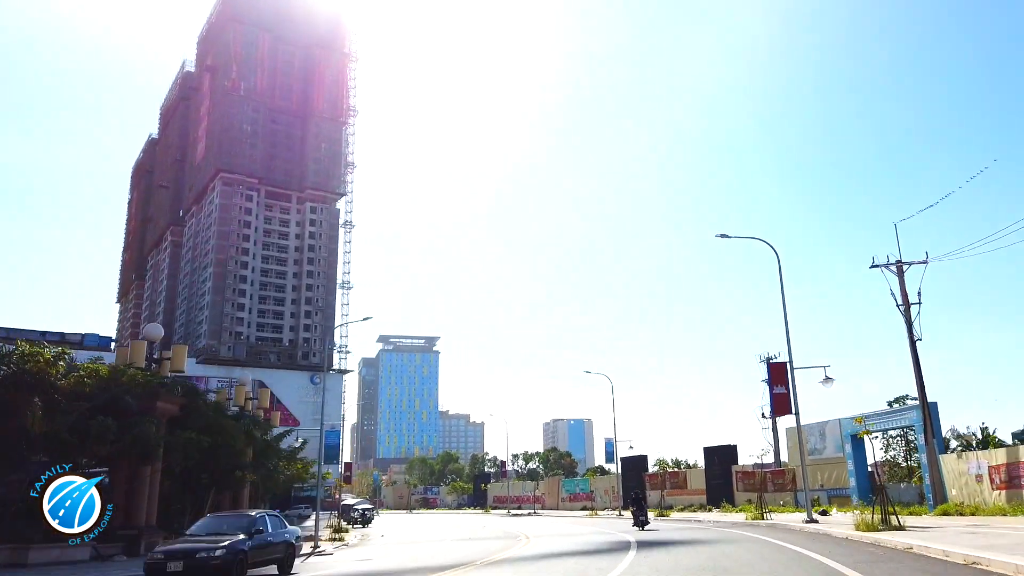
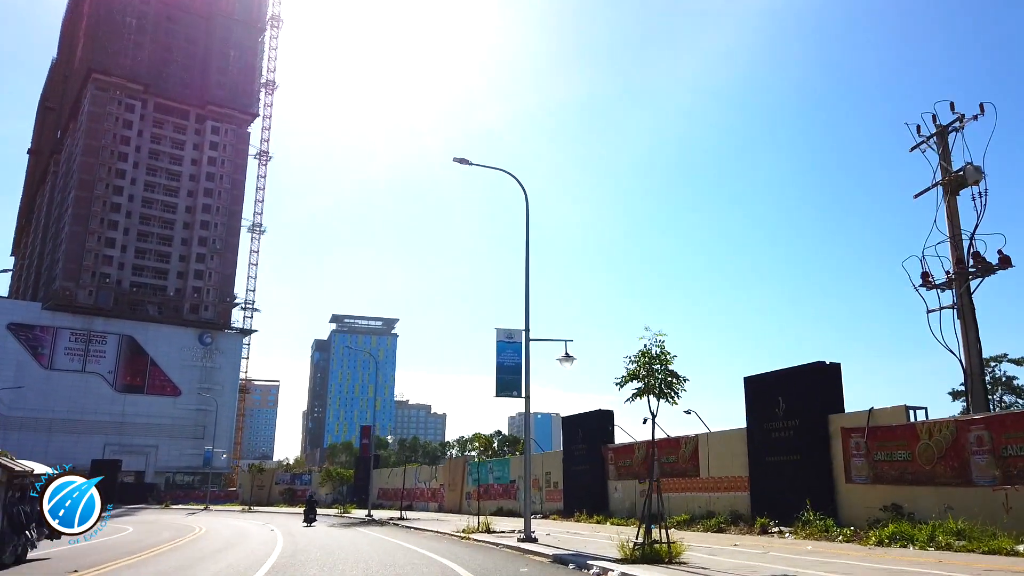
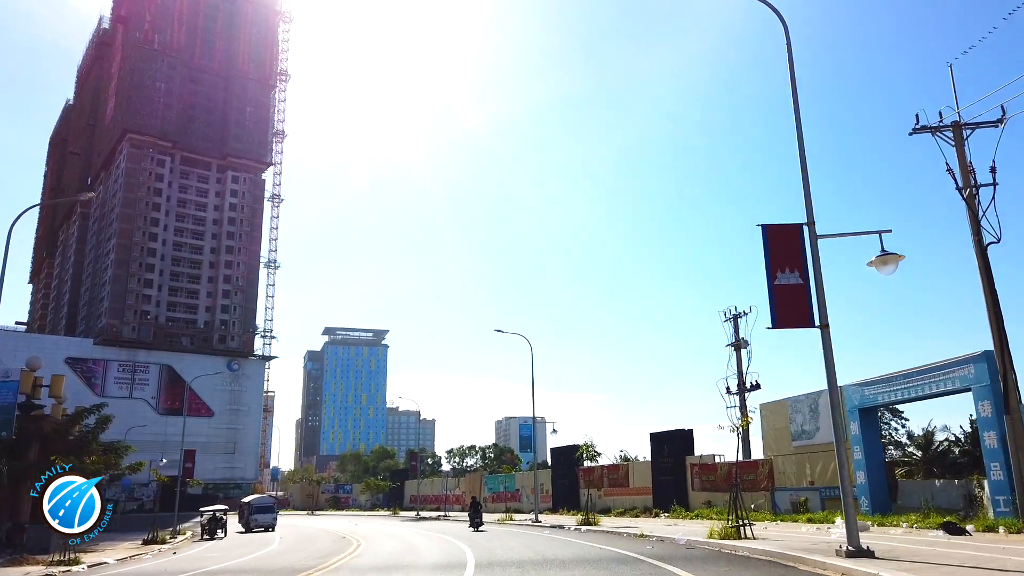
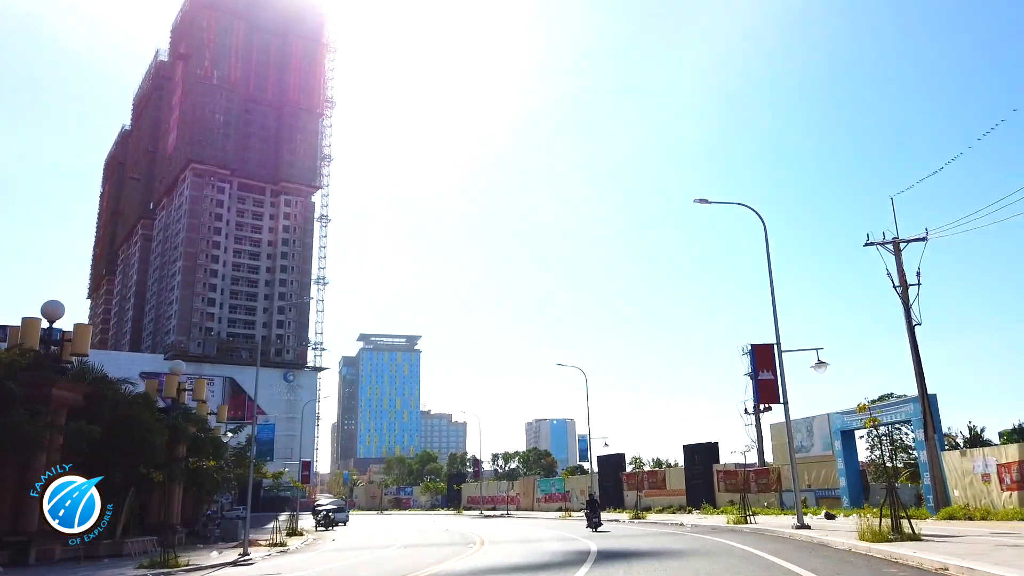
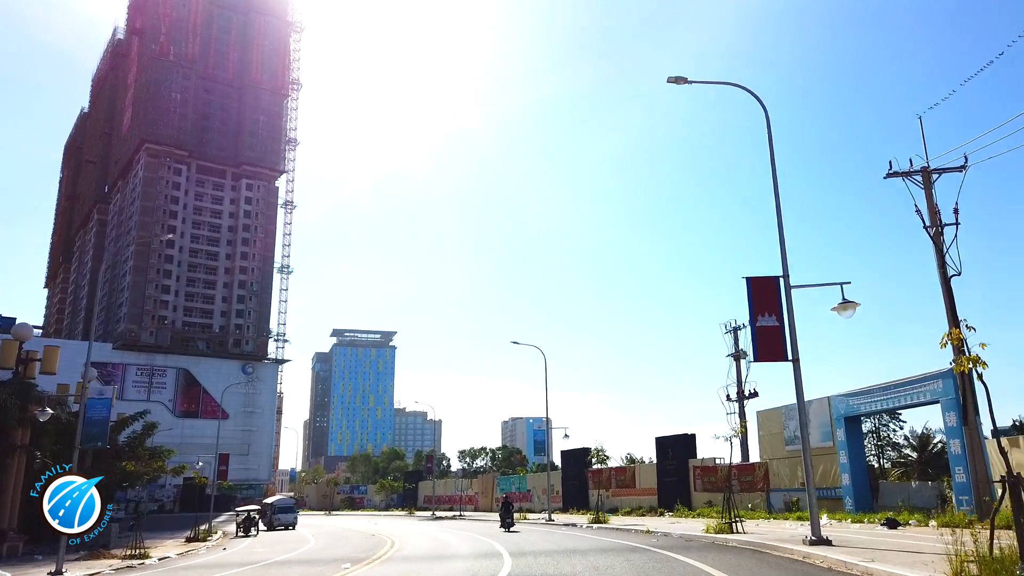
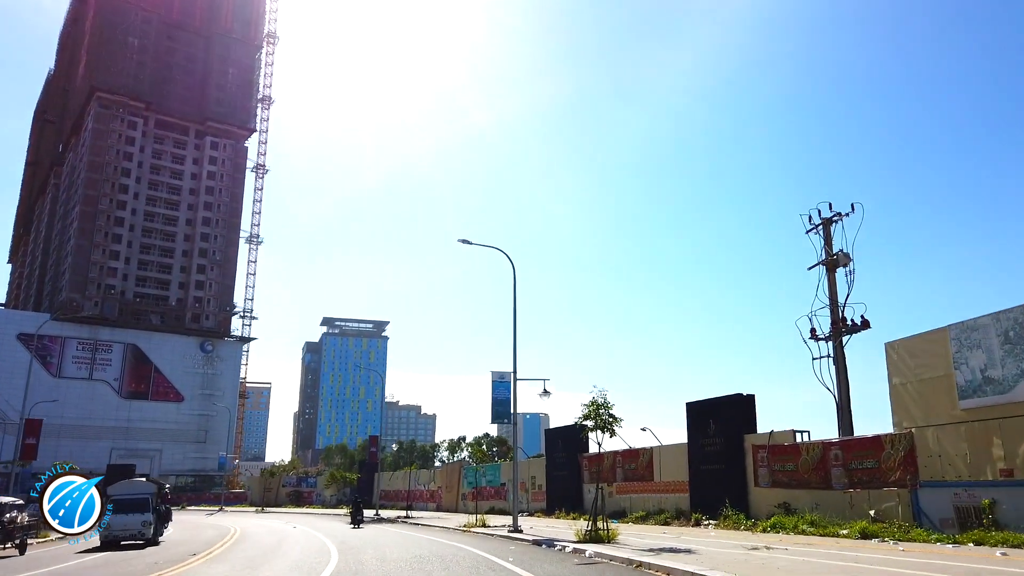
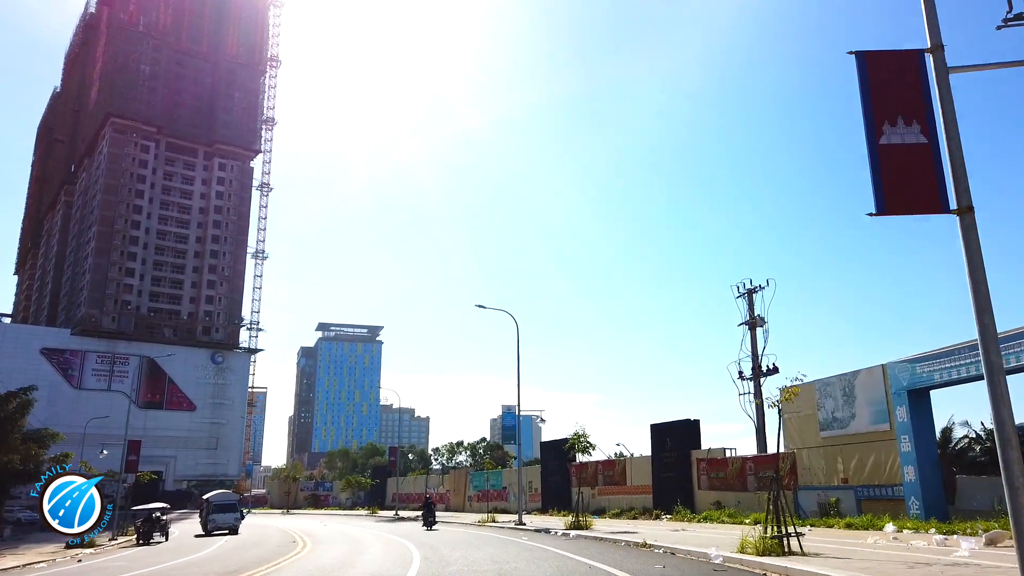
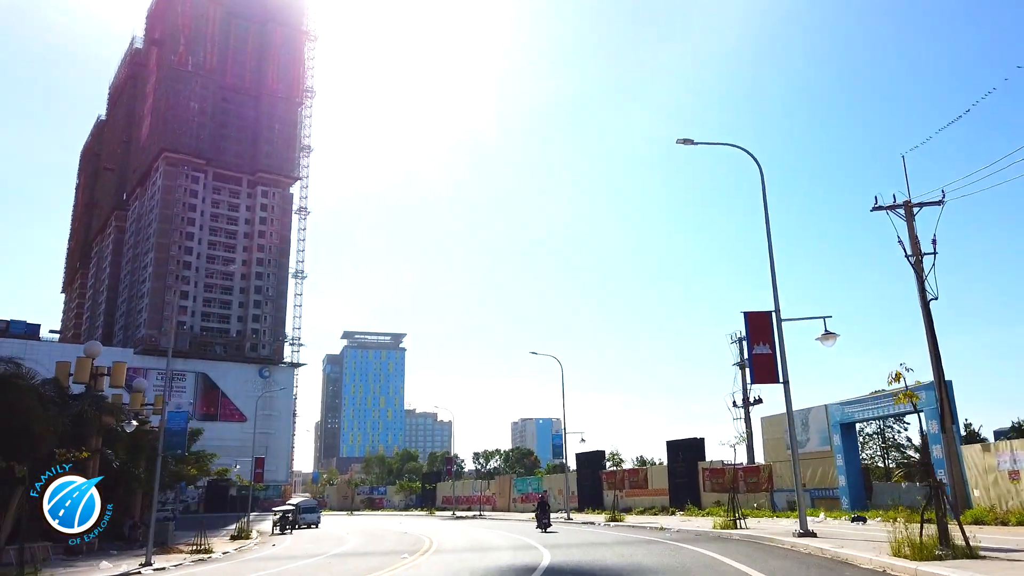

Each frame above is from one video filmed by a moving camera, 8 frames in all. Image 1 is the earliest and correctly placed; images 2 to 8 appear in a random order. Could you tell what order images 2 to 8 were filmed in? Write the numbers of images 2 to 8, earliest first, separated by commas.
4, 8, 5, 3, 7, 6, 2
